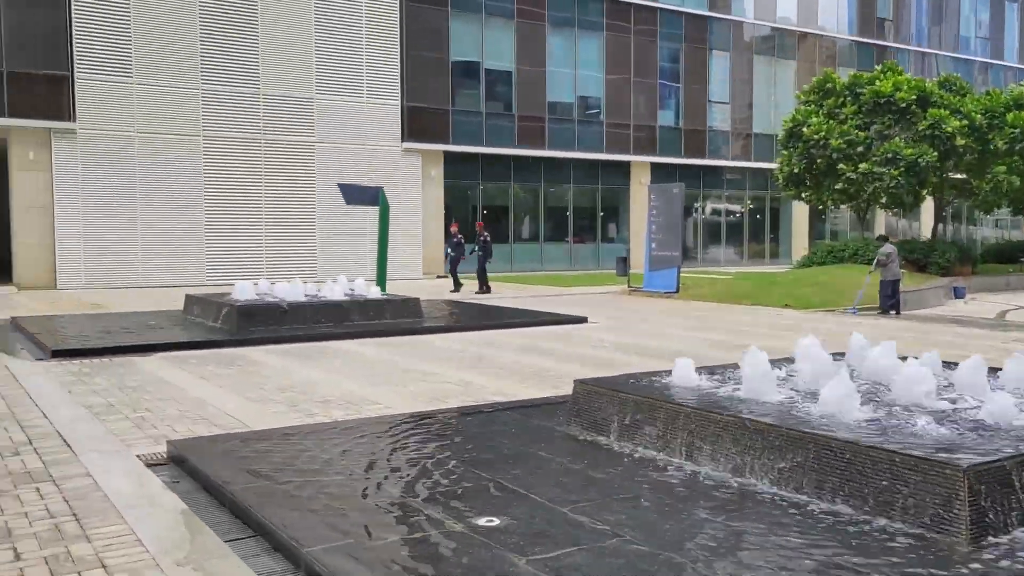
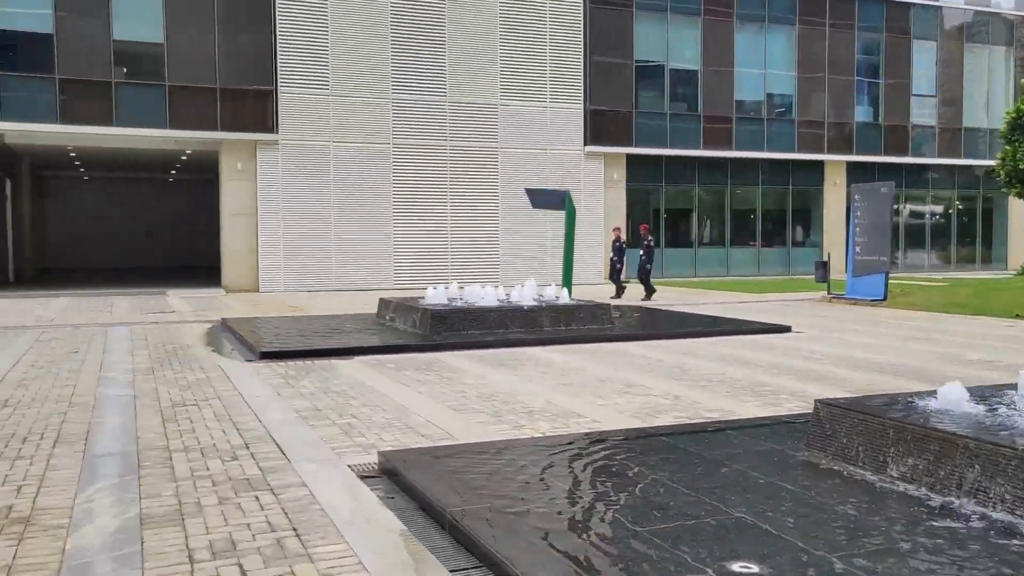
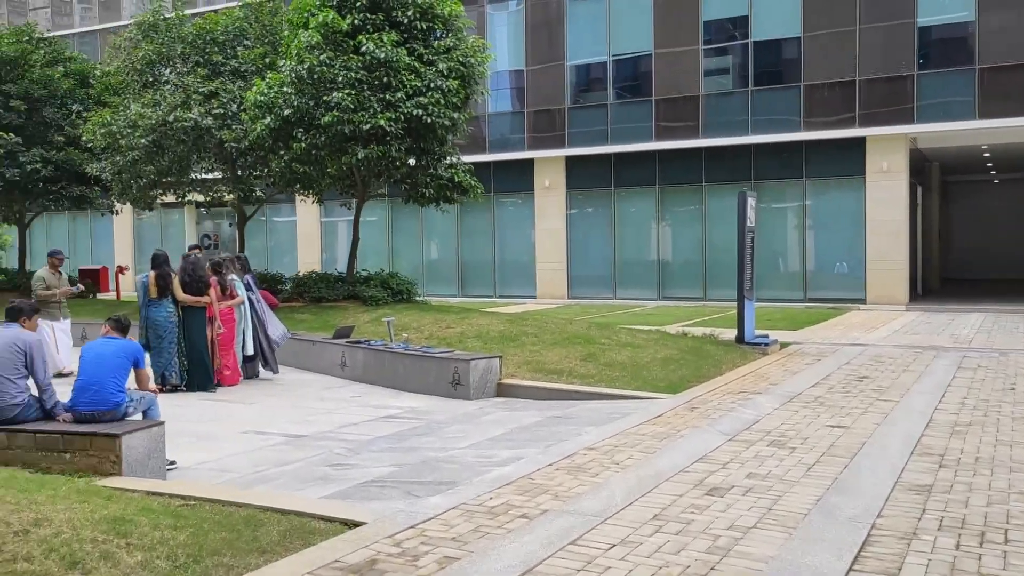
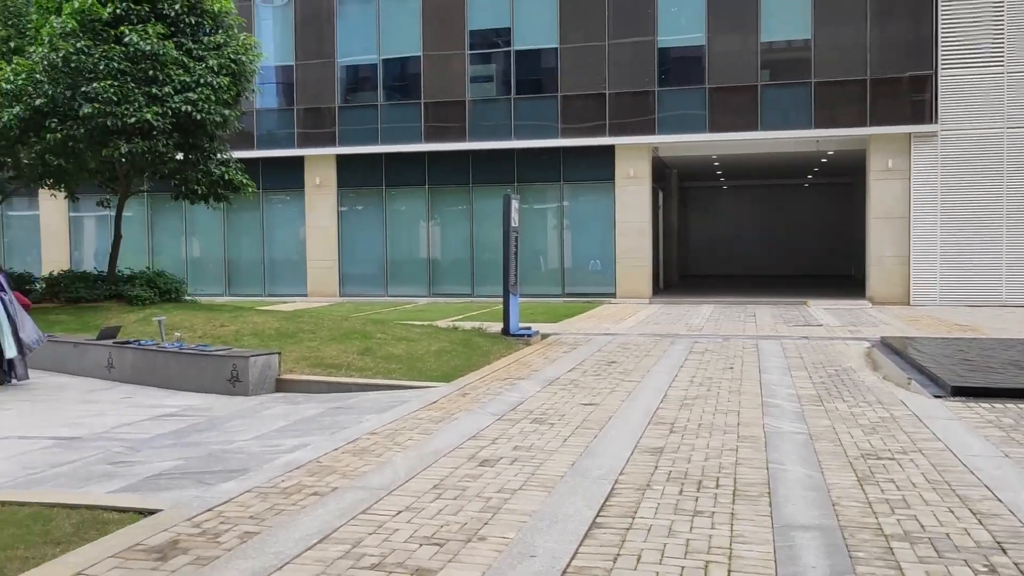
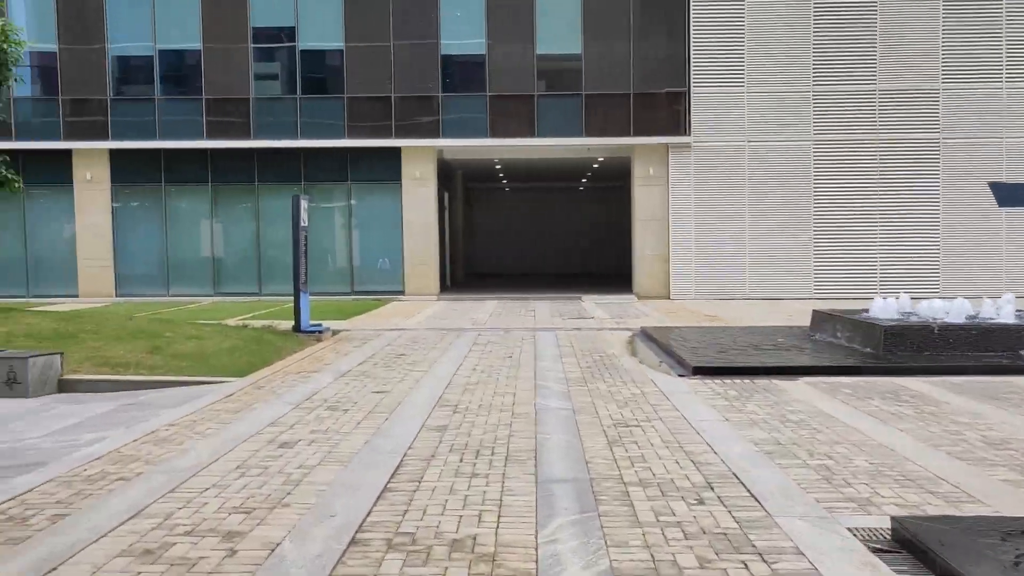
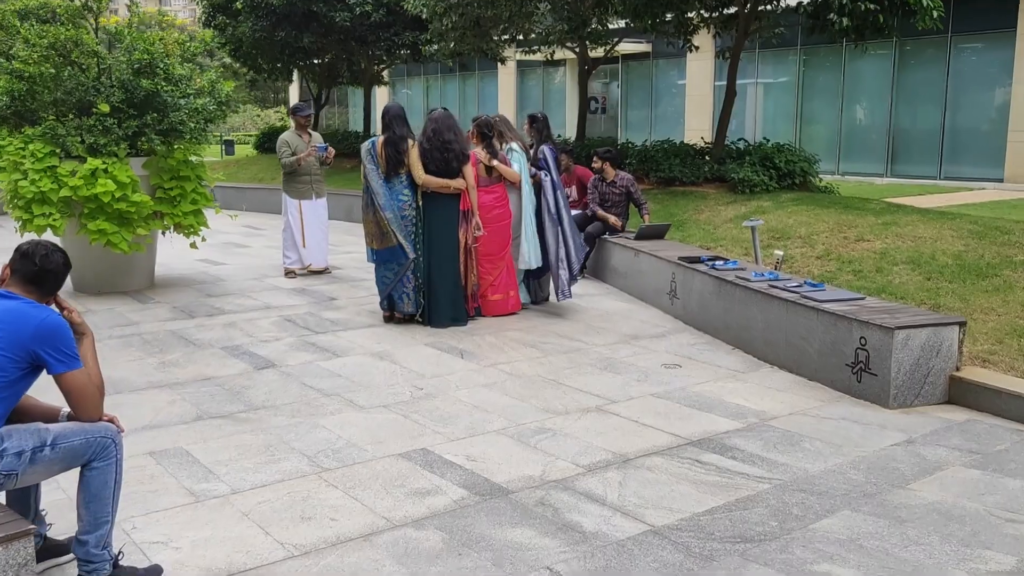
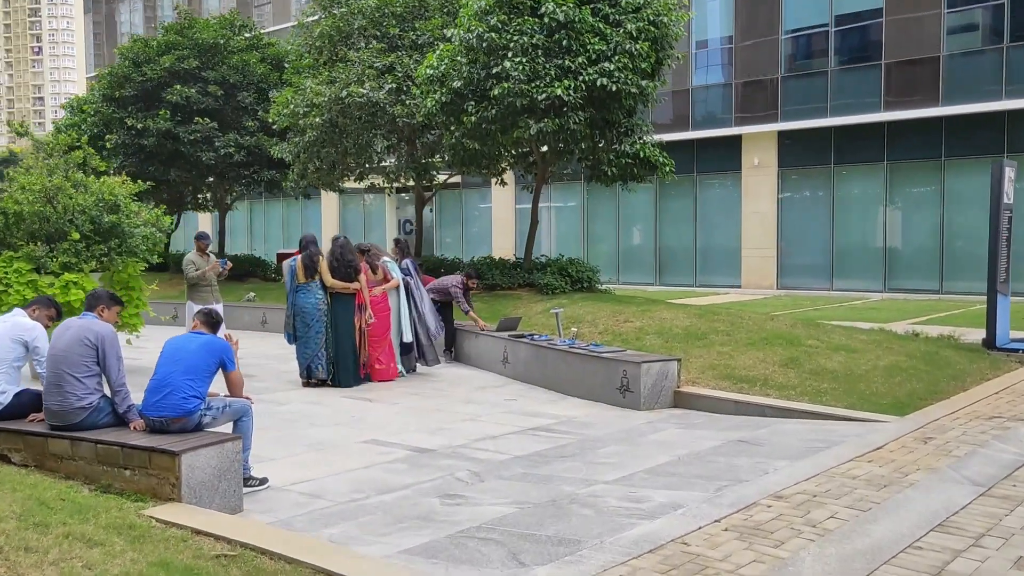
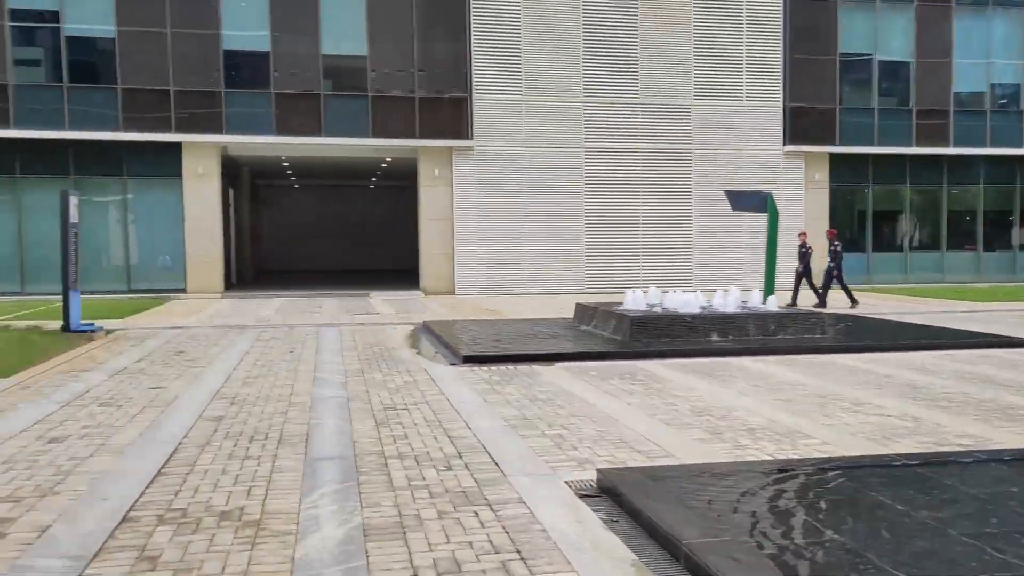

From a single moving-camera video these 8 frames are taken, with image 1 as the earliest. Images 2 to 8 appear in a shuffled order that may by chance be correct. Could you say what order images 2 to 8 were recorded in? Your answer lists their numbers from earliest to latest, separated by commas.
2, 8, 5, 4, 3, 7, 6
